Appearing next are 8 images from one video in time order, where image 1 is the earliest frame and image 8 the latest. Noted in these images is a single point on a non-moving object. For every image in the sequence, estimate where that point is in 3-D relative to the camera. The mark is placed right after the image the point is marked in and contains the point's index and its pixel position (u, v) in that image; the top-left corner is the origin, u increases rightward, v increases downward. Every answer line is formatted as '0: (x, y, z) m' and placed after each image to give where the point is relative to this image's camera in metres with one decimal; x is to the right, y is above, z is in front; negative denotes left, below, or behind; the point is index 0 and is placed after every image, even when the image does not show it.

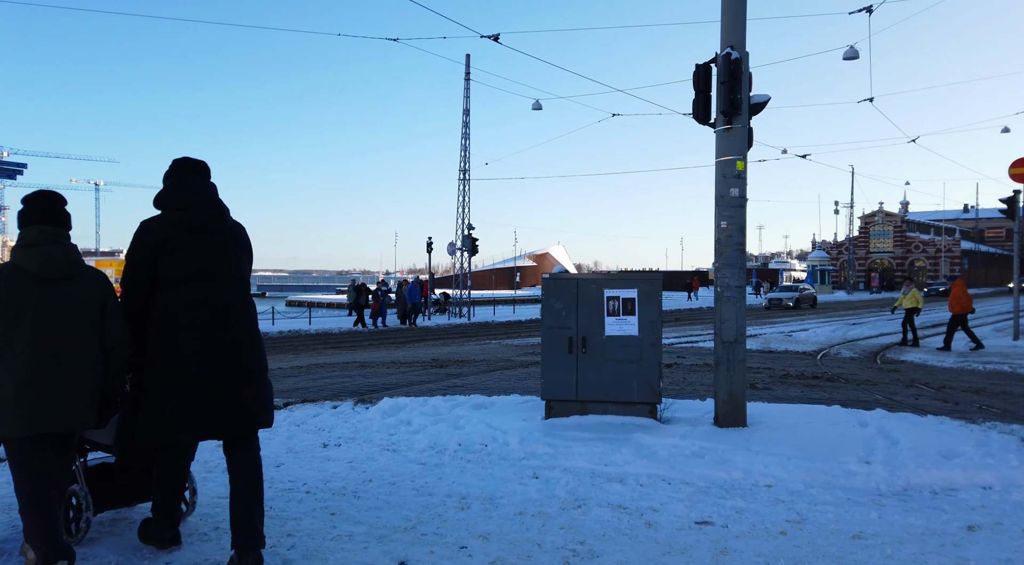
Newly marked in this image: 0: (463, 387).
0: (-0.8, -1.5, +11.4) m
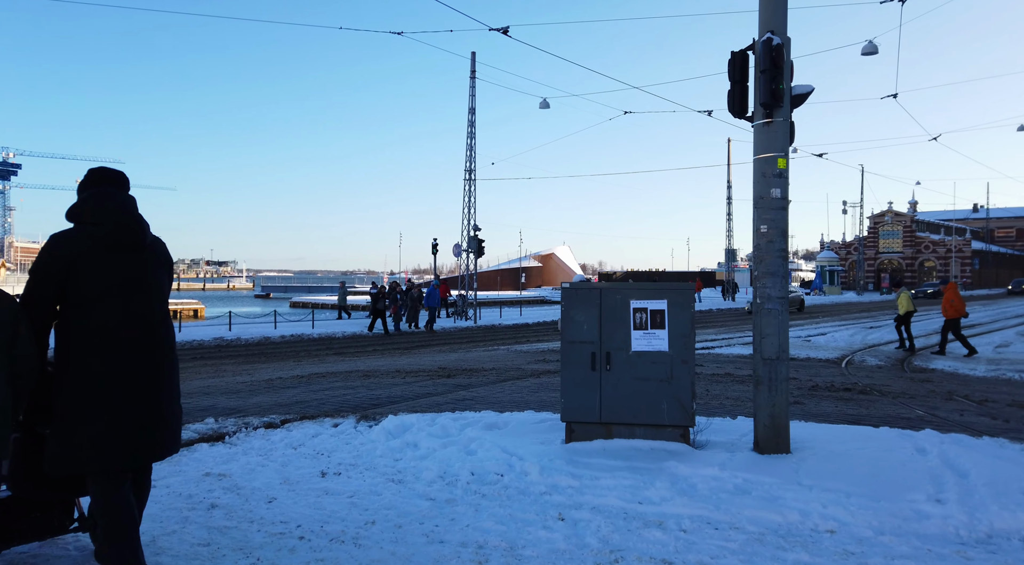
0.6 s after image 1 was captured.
0: (-0.6, -1.6, +10.7) m
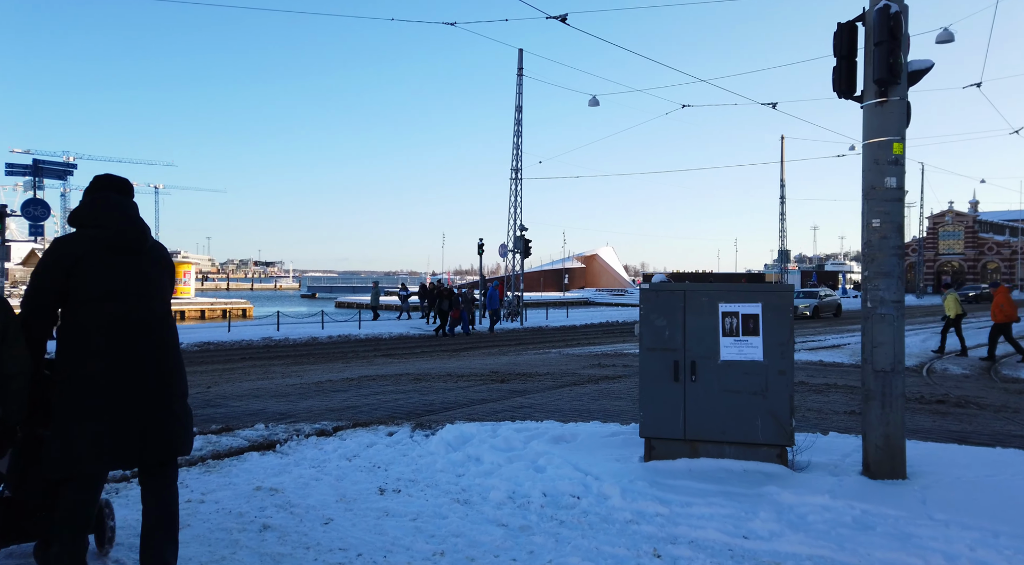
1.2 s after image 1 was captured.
0: (+0.2, -1.6, +10.2) m
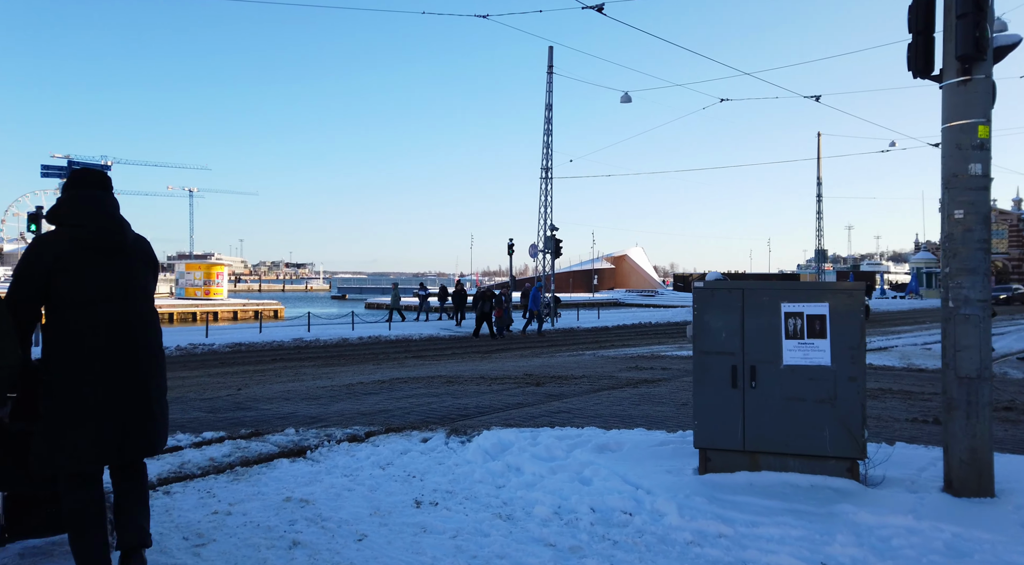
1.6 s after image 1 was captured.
0: (+0.7, -1.6, +9.8) m
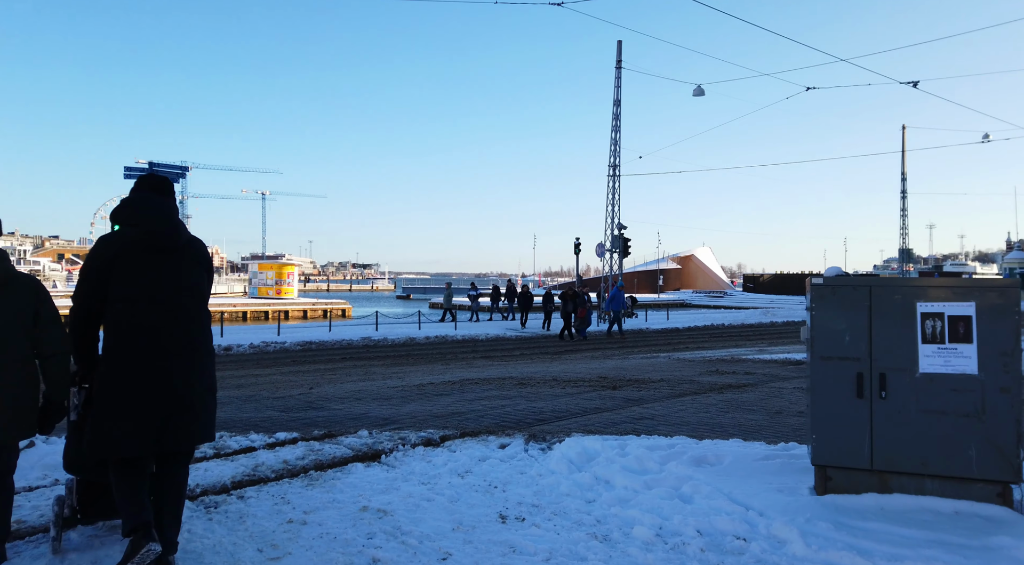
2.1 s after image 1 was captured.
0: (+1.6, -1.6, +9.2) m
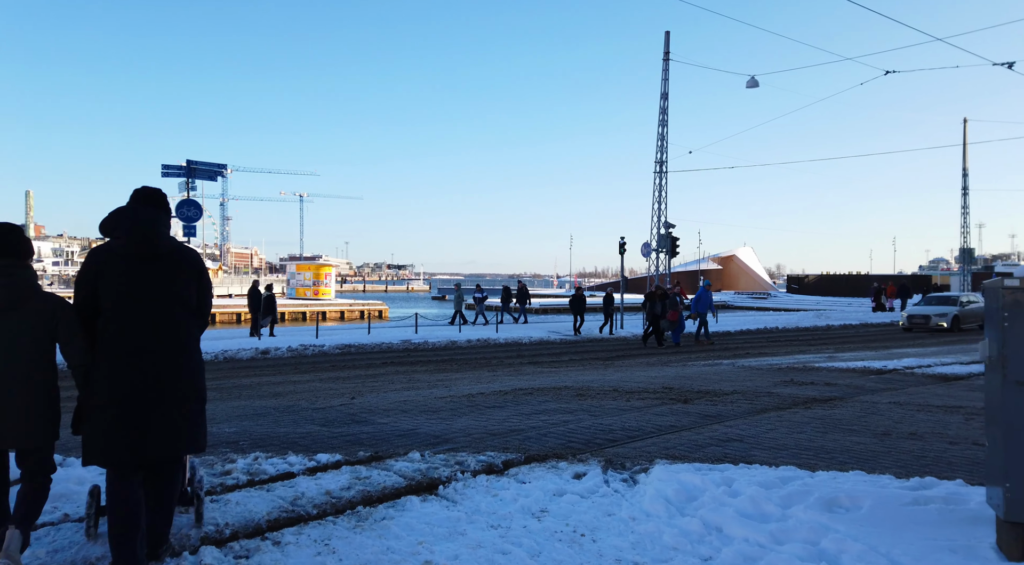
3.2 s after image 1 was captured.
0: (+2.4, -1.6, +8.0) m
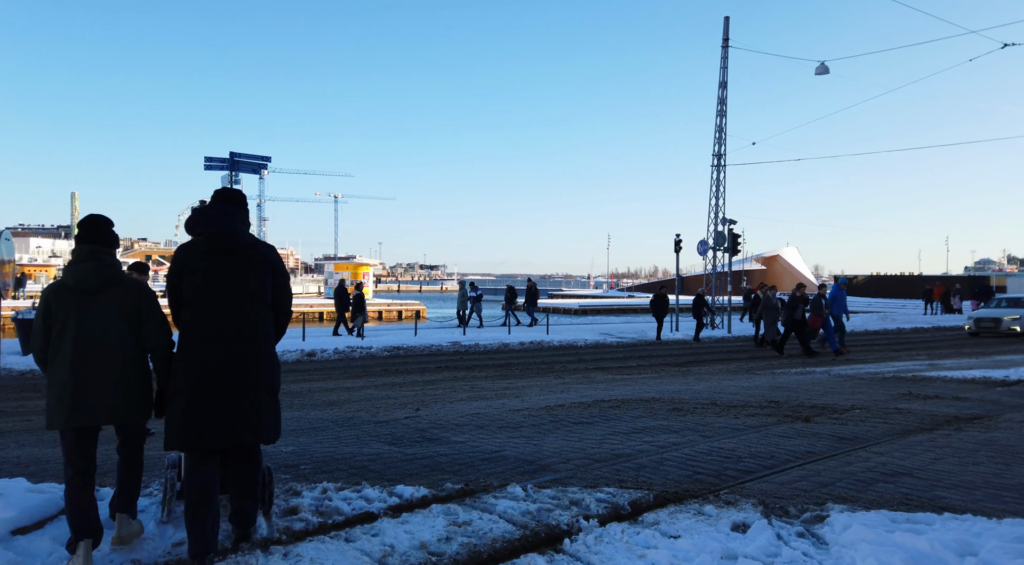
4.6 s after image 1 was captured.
0: (+3.3, -1.6, +6.6) m
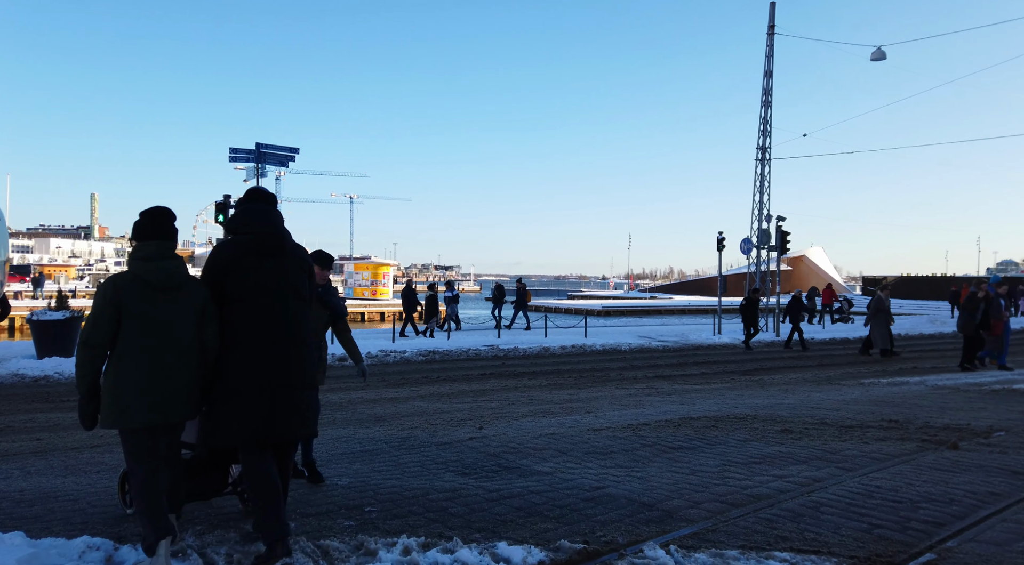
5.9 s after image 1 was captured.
0: (+4.2, -1.6, +5.1) m
